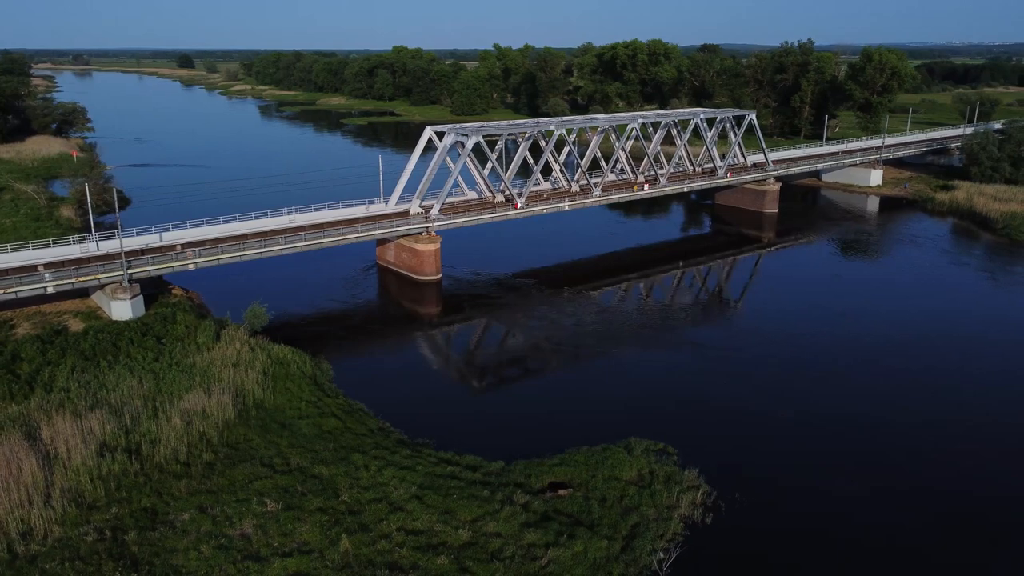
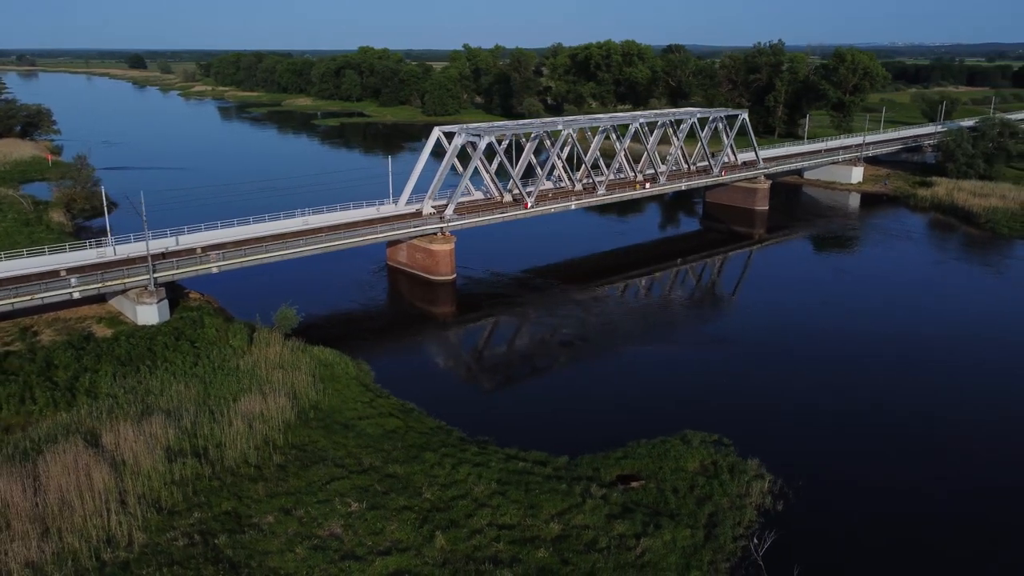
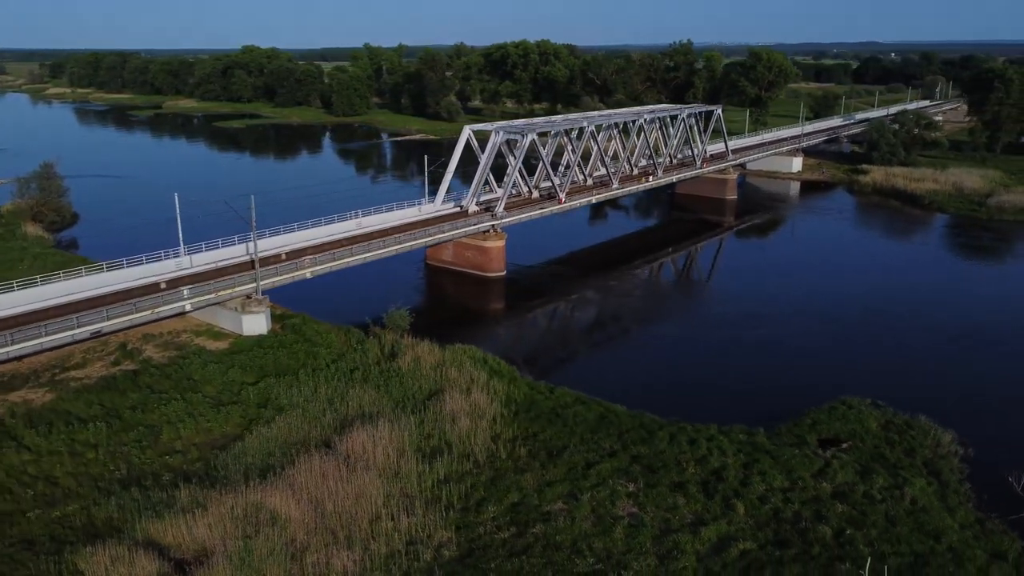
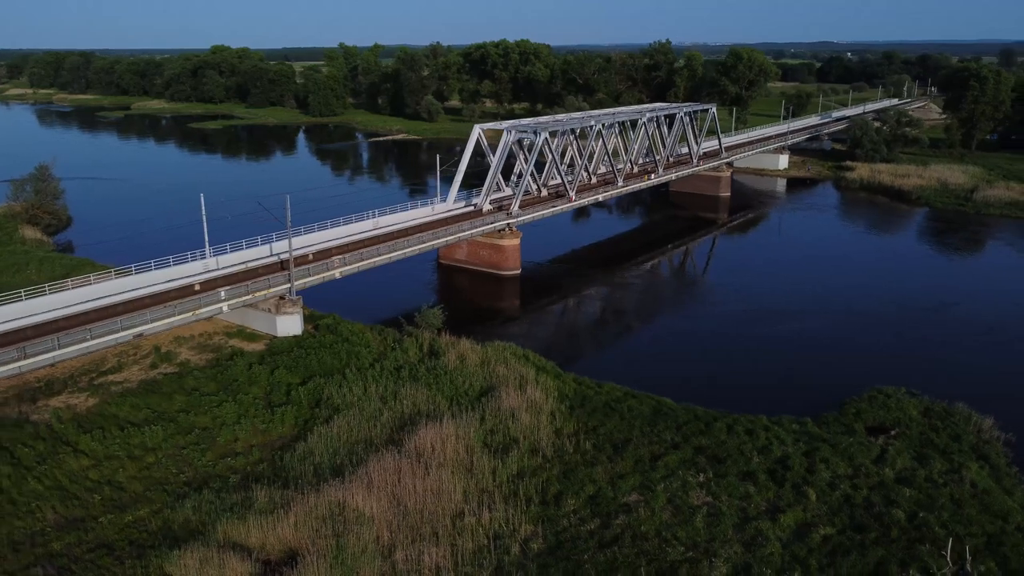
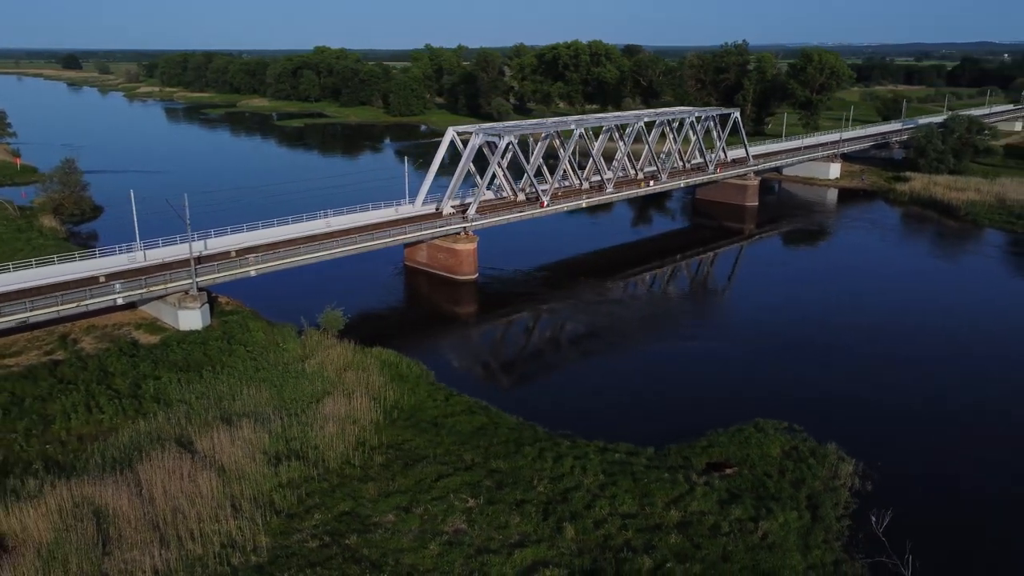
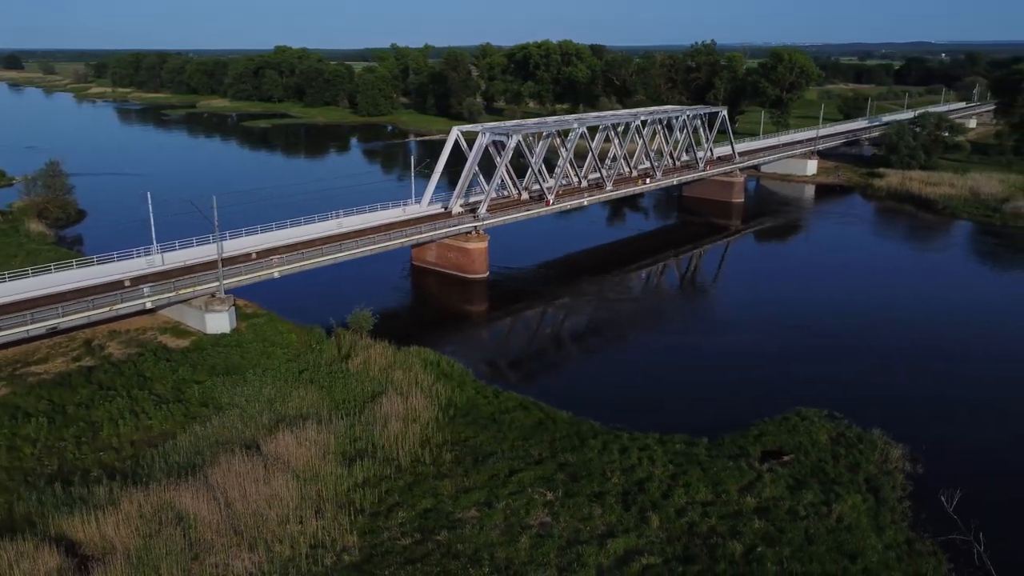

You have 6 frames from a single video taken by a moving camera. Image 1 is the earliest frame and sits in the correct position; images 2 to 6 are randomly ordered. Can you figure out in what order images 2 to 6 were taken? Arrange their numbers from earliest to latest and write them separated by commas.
2, 5, 6, 3, 4
